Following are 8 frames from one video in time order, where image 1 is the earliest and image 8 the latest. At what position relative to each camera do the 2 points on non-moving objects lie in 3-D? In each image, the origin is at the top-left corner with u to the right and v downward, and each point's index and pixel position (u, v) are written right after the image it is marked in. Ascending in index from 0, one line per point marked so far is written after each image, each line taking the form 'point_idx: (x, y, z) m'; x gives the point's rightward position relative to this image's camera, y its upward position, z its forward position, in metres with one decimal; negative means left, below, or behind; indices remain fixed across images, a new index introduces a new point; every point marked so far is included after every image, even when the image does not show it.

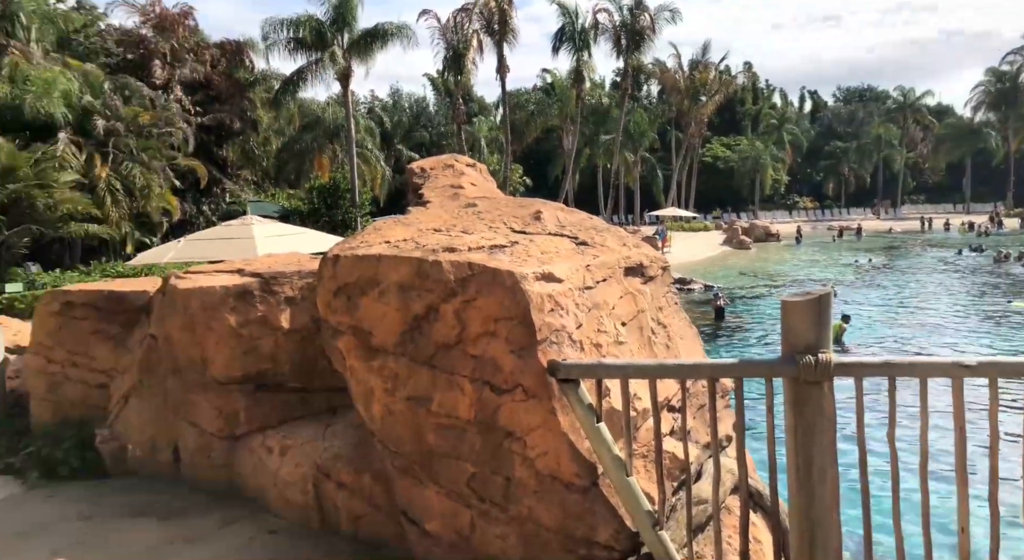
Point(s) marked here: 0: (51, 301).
0: (-3.1, -0.1, +4.9) m
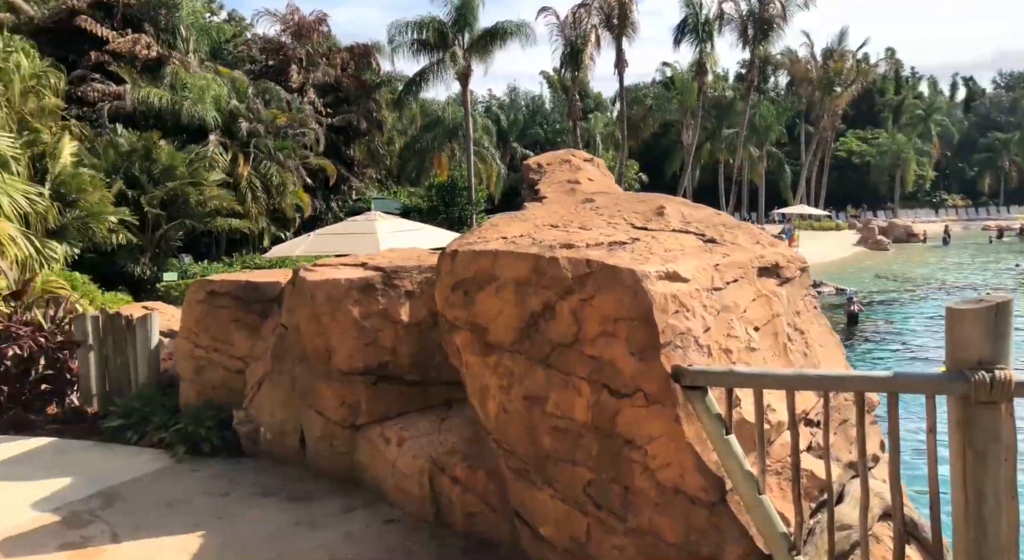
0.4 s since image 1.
0: (-2.3, -0.1, +5.3) m
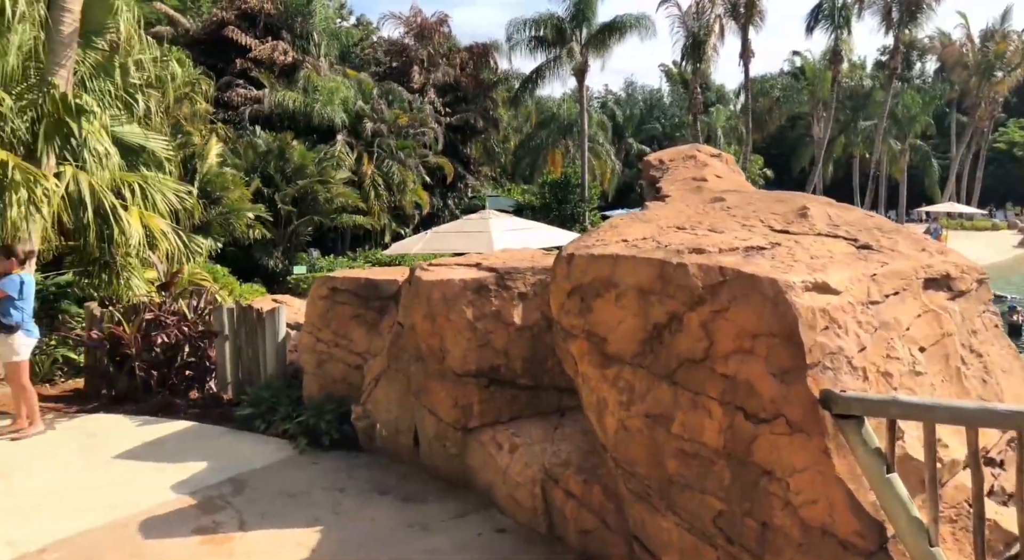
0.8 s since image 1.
0: (-1.4, 0.0, +5.4) m
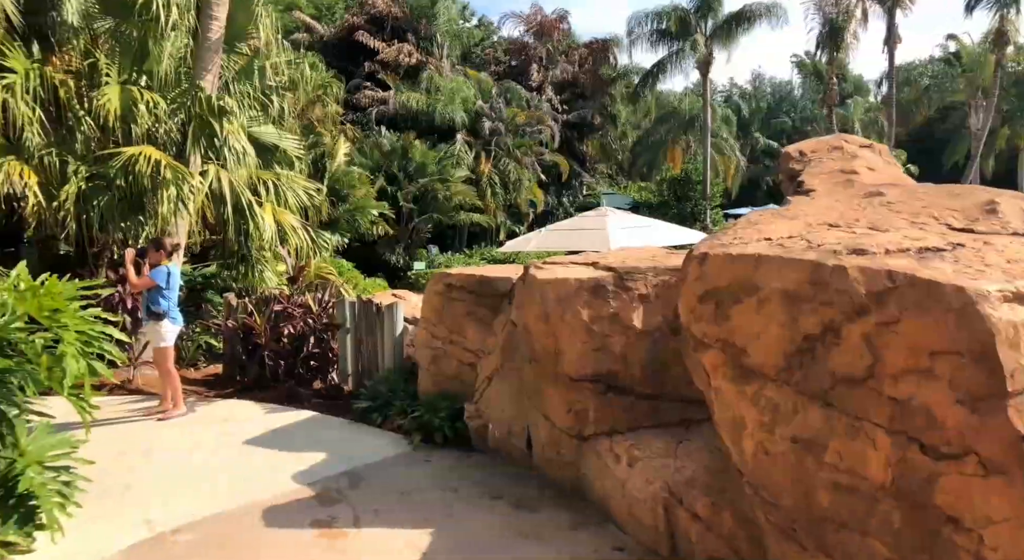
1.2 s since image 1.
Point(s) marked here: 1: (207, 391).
0: (-0.6, 0.0, +5.4) m
1: (-3.1, -1.1, +7.3) m
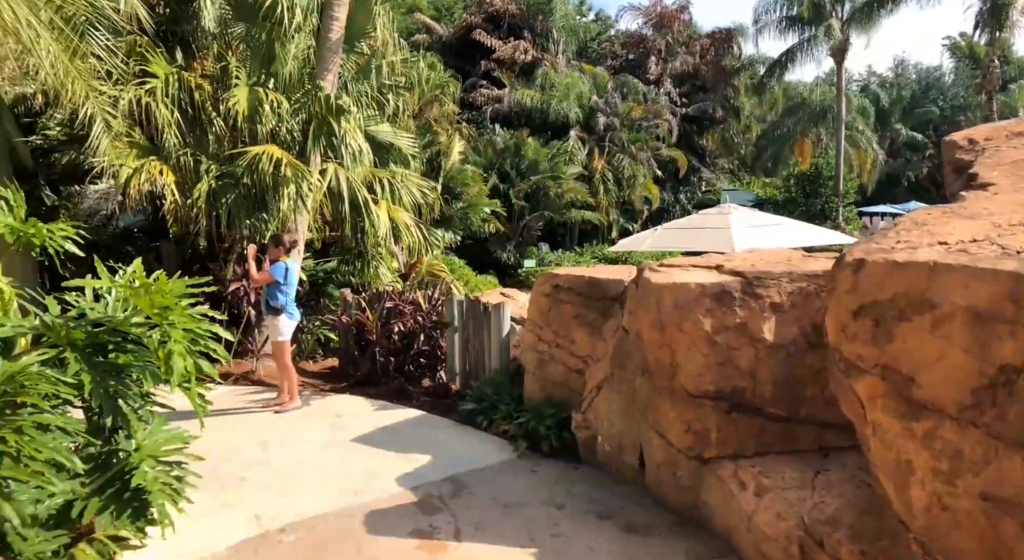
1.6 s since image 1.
0: (+0.3, 0.0, +5.2) m
1: (-2.0, -1.1, +7.4) m
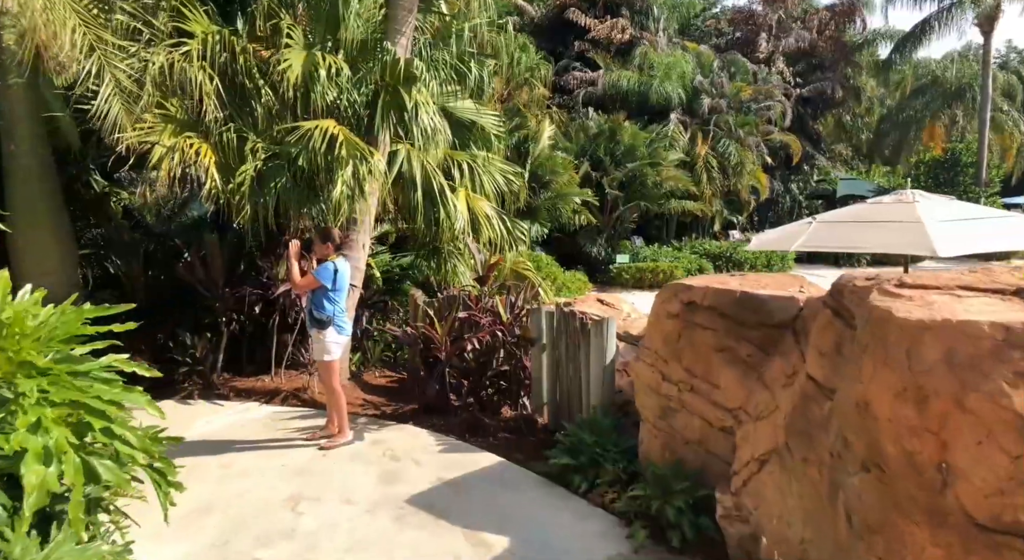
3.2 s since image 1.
0: (+0.8, -0.1, +3.7) m
1: (-1.1, -1.1, +6.2) m
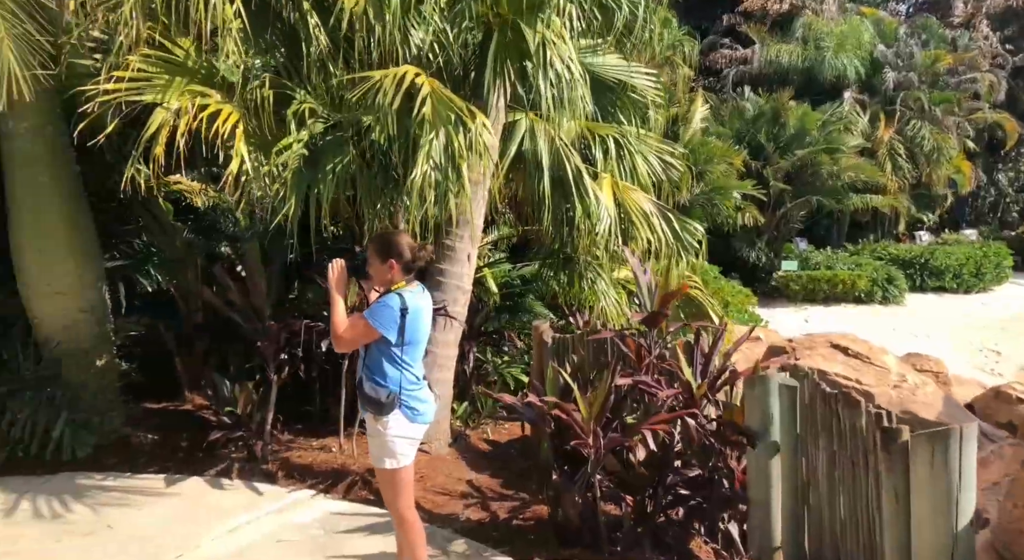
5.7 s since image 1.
0: (+1.4, -0.3, +1.2) m
1: (-0.1, -1.3, +4.0) m
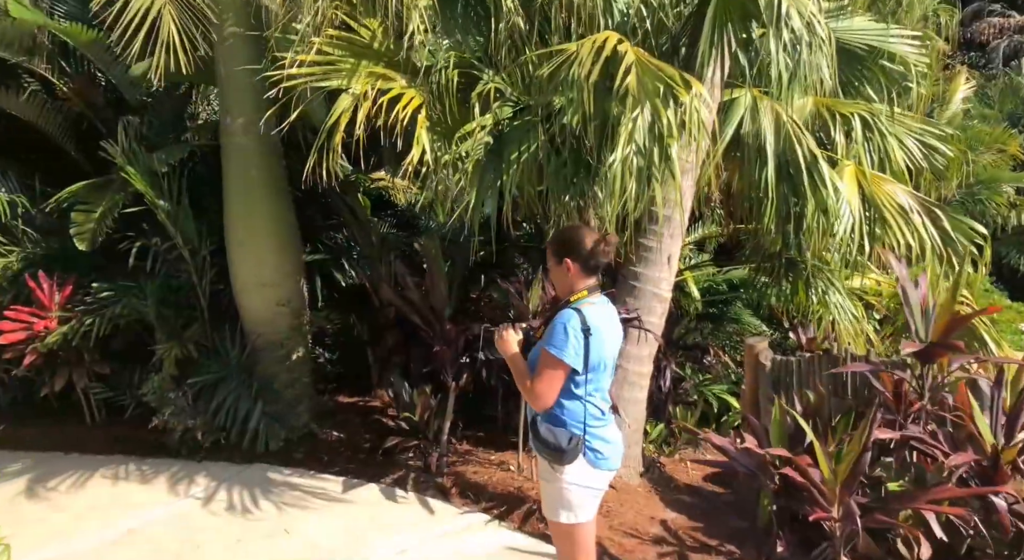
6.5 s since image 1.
0: (+1.5, -0.4, +0.2) m
1: (+0.8, -1.3, +3.2) m
